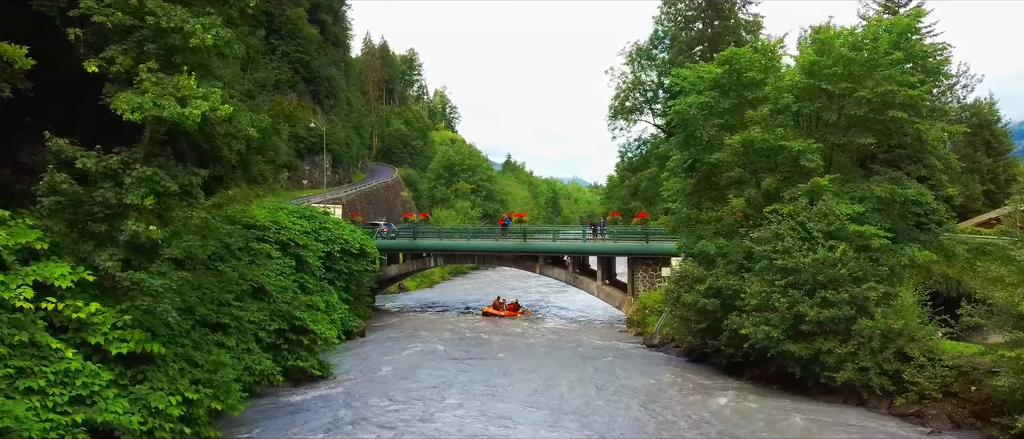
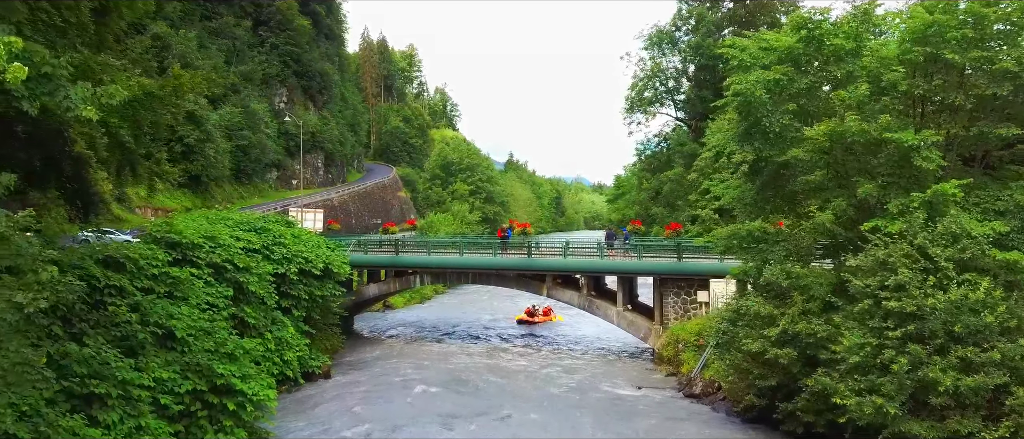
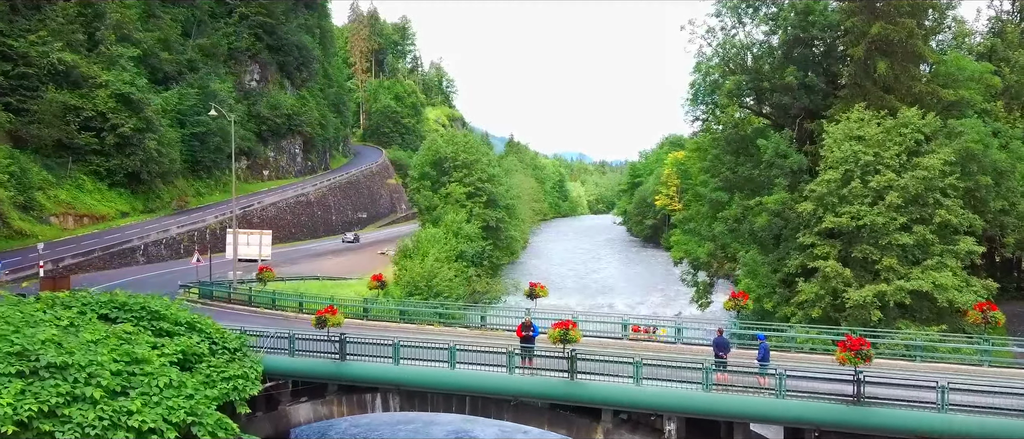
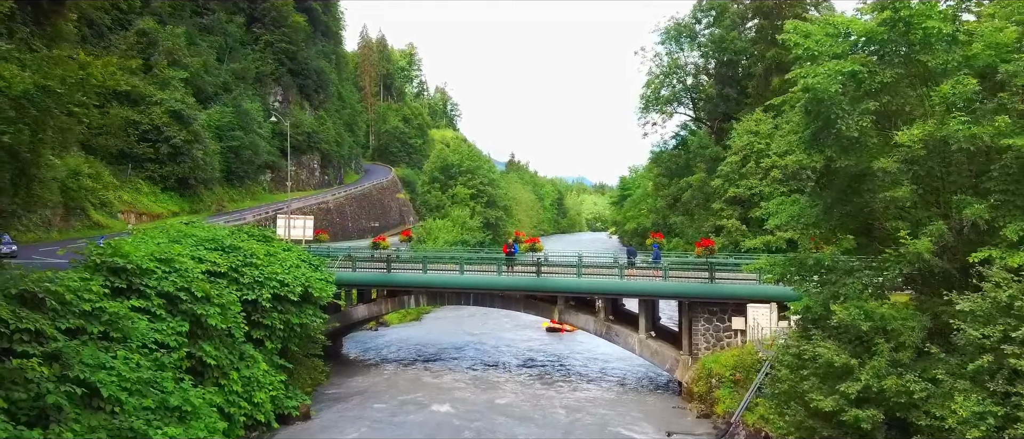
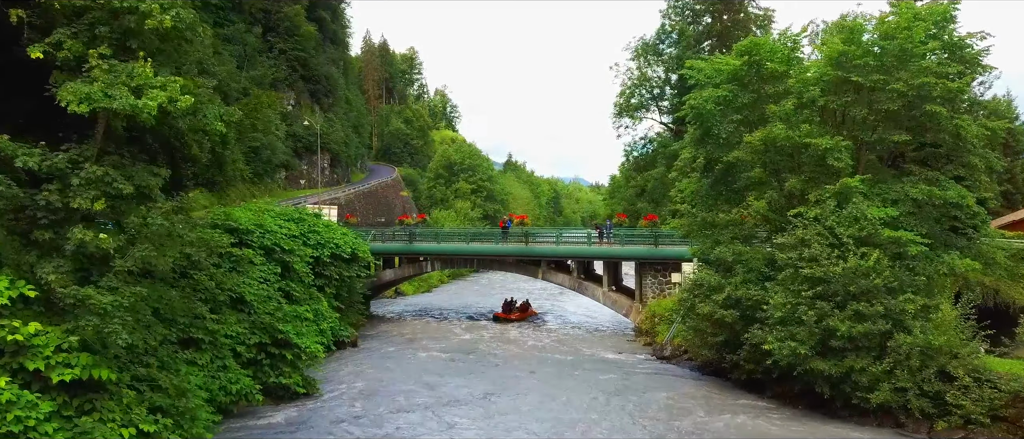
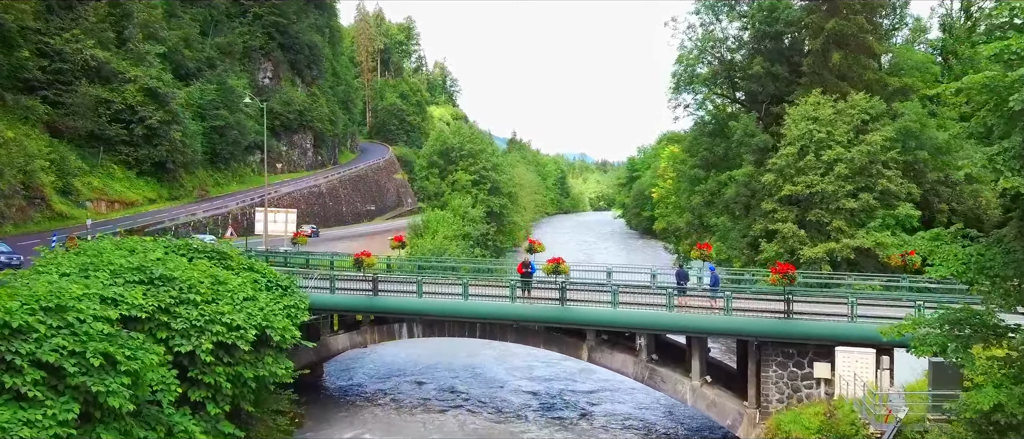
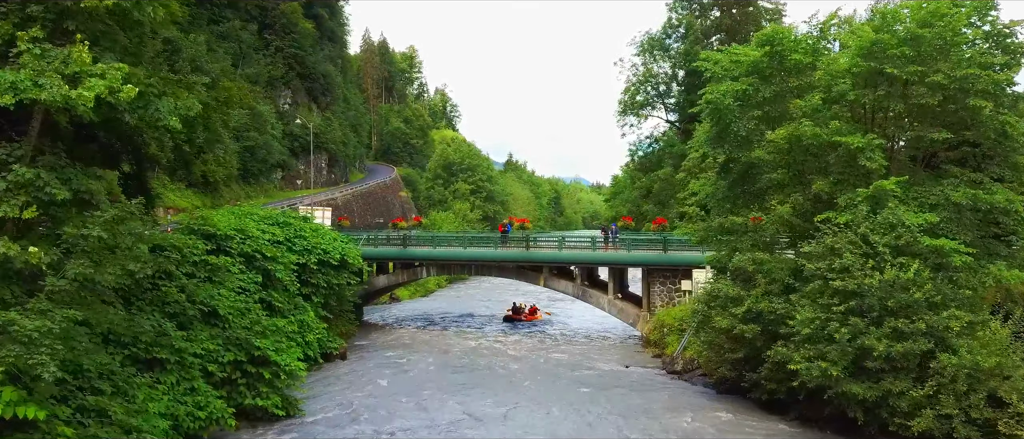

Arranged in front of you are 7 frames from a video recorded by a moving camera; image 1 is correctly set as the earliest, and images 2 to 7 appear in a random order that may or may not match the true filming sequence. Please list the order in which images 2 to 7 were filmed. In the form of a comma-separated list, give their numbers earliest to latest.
5, 7, 2, 4, 6, 3
